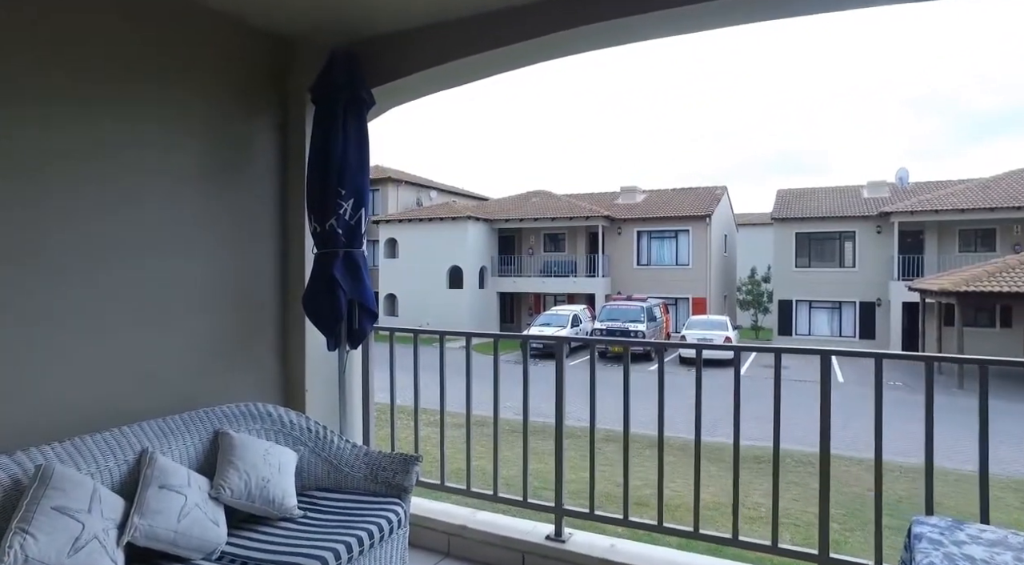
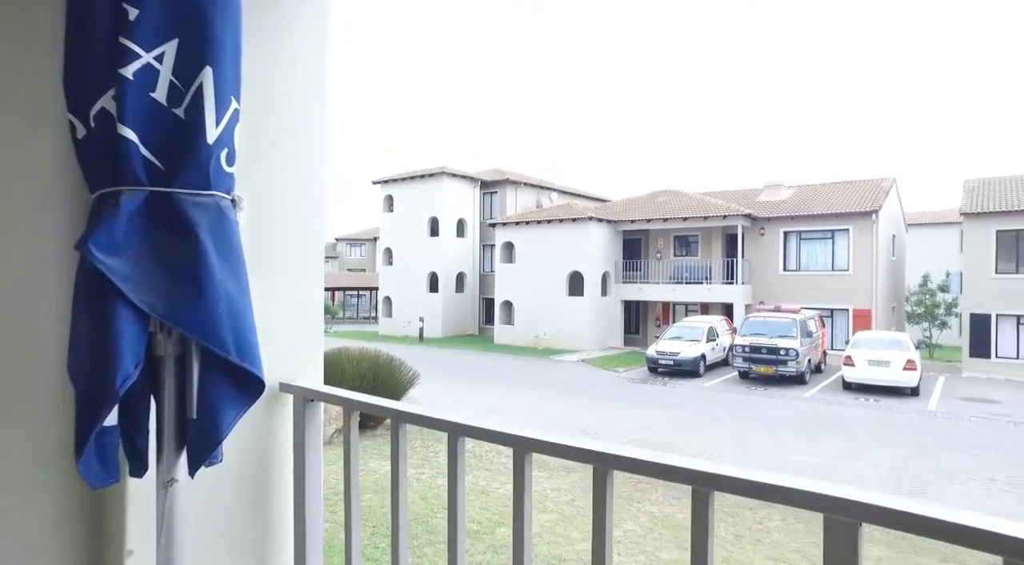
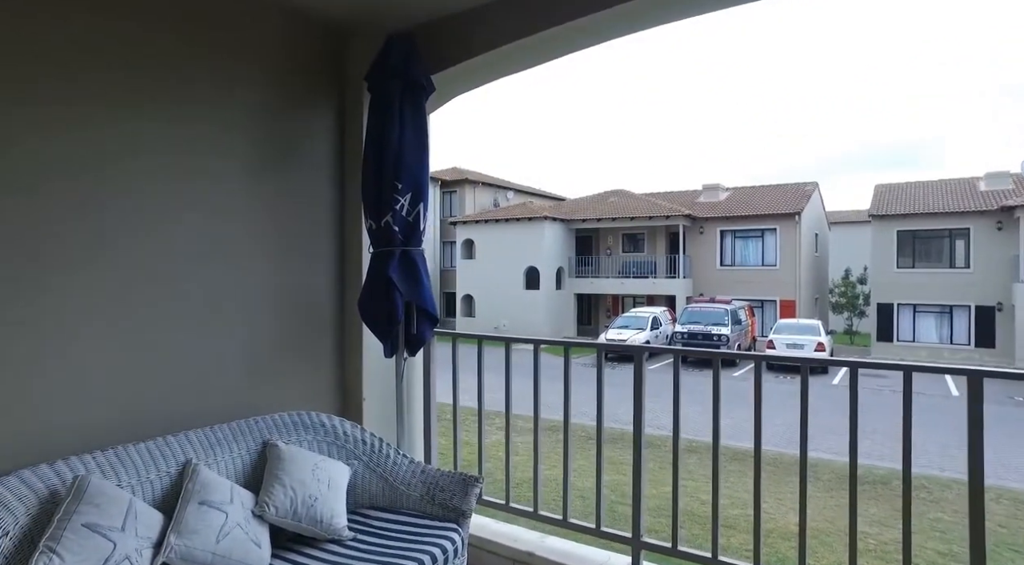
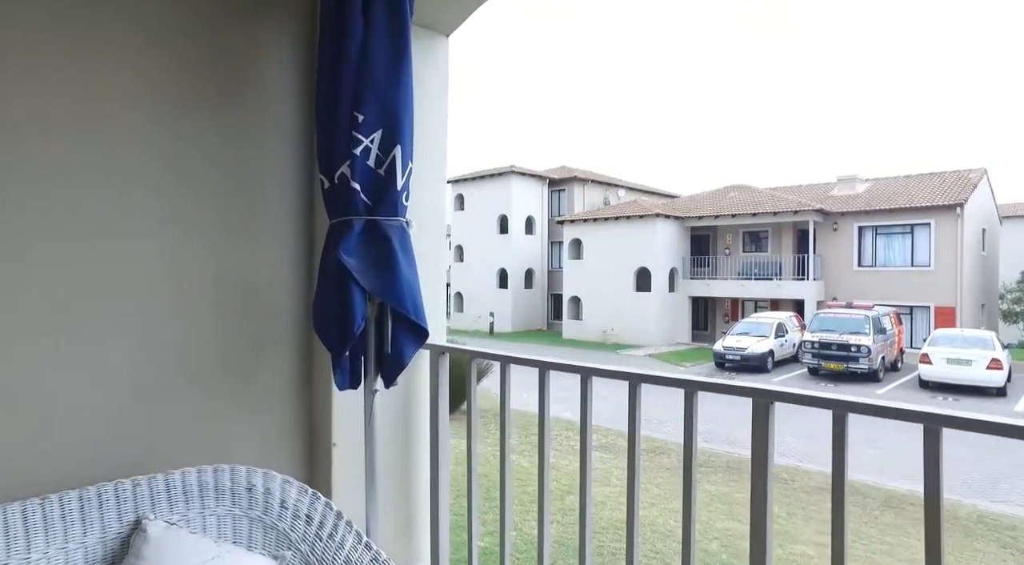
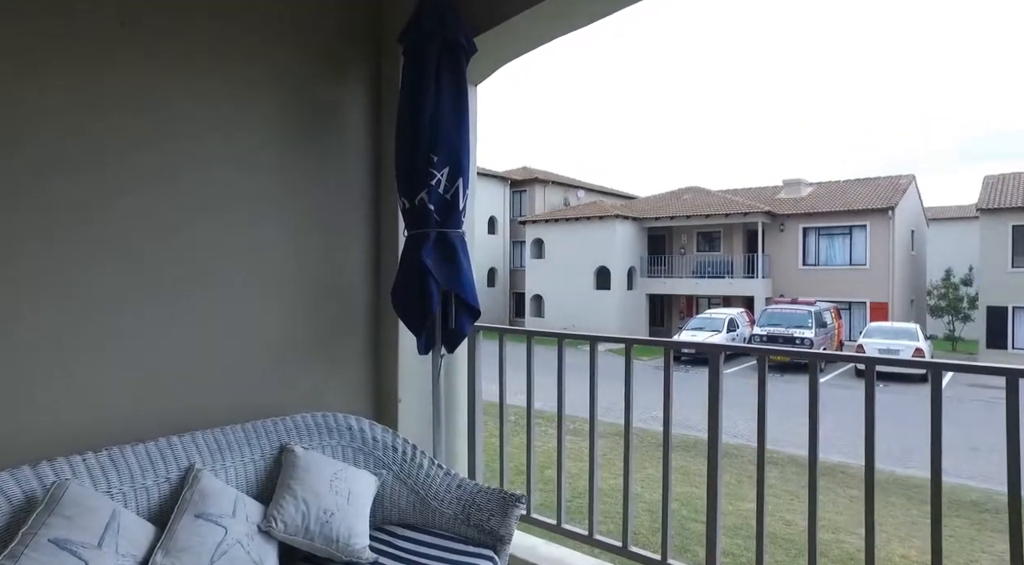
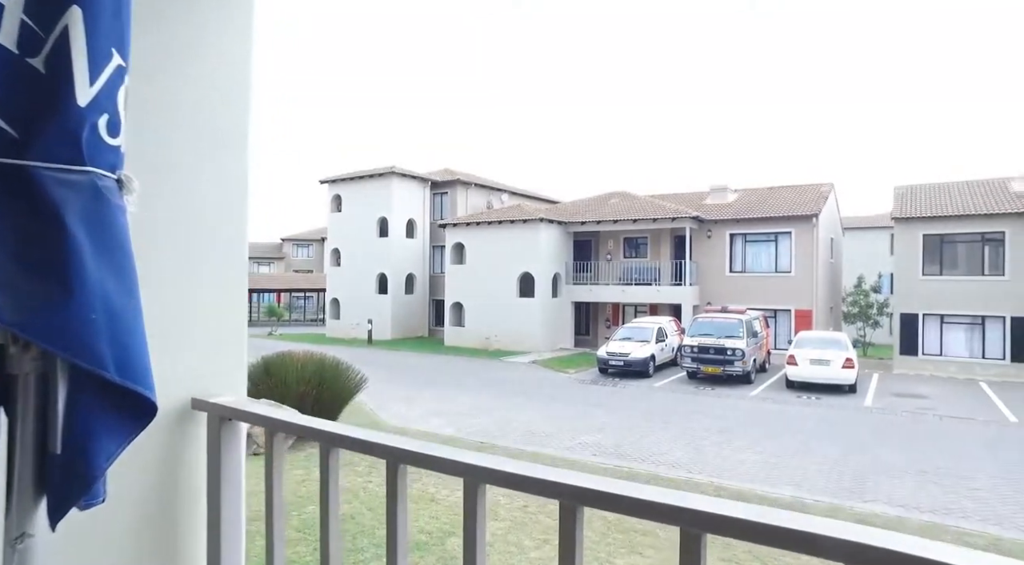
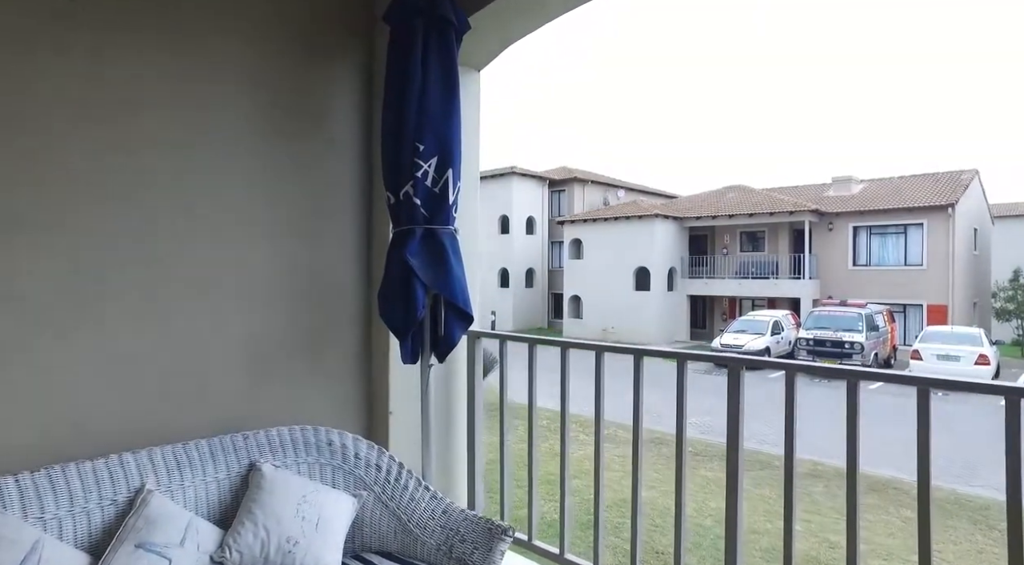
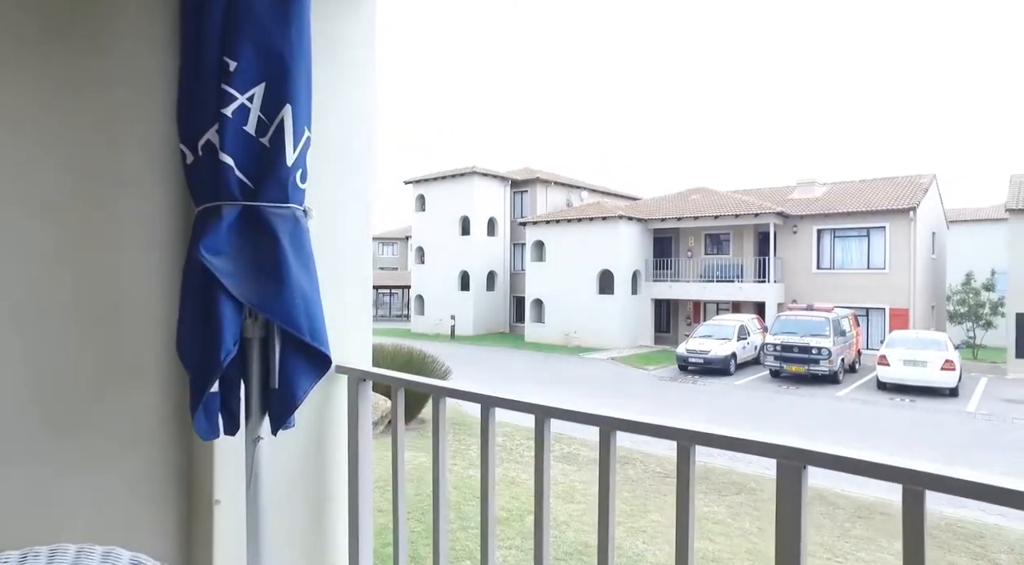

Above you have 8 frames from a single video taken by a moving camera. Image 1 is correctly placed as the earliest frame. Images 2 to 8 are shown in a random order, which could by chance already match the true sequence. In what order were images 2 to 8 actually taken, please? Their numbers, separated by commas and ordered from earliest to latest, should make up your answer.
3, 5, 7, 4, 8, 2, 6
